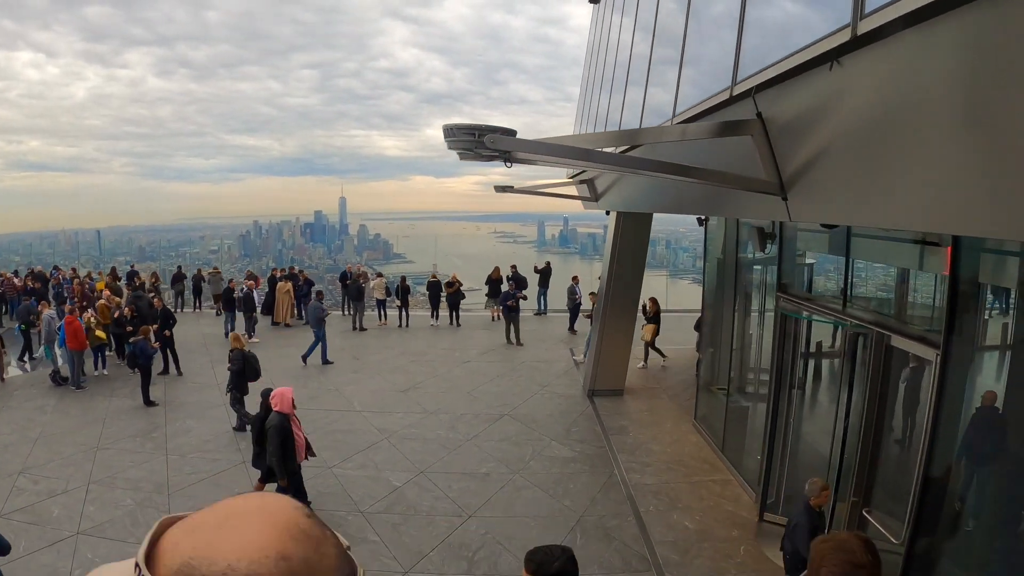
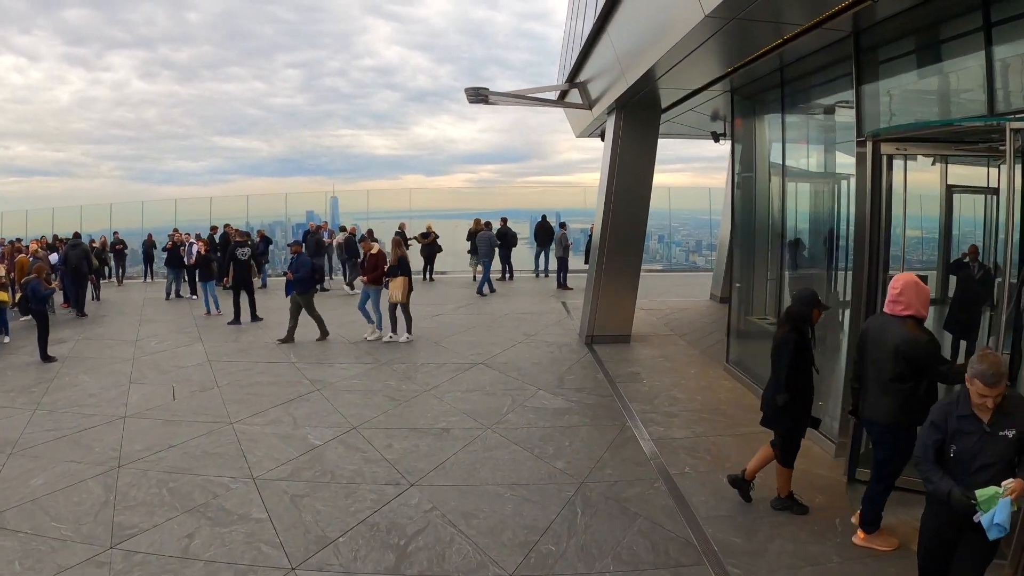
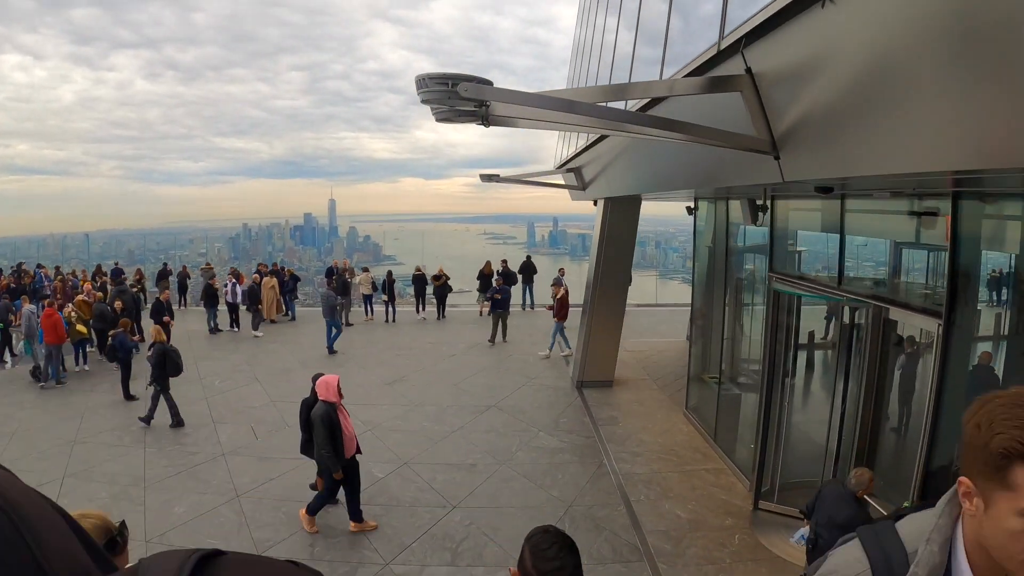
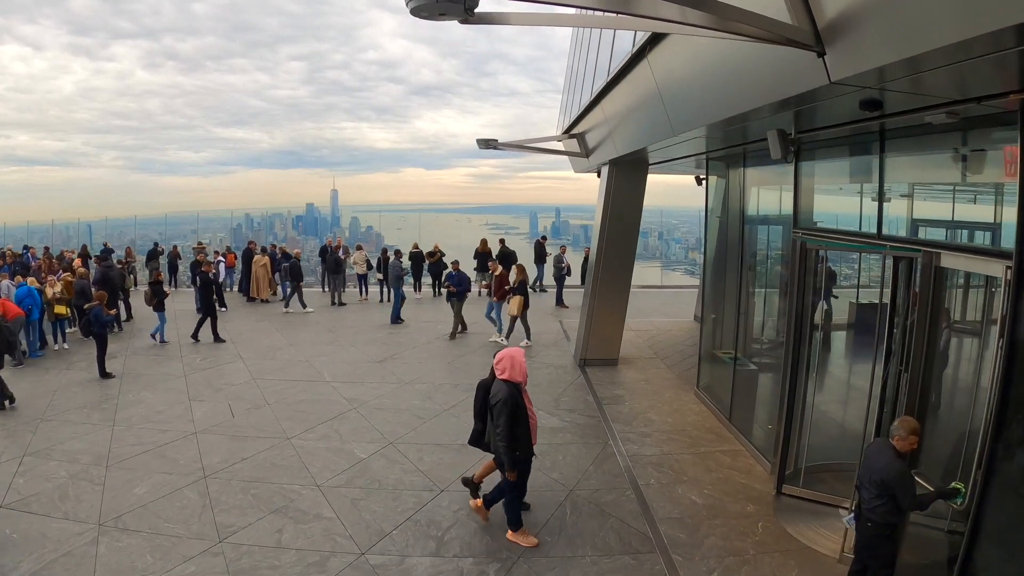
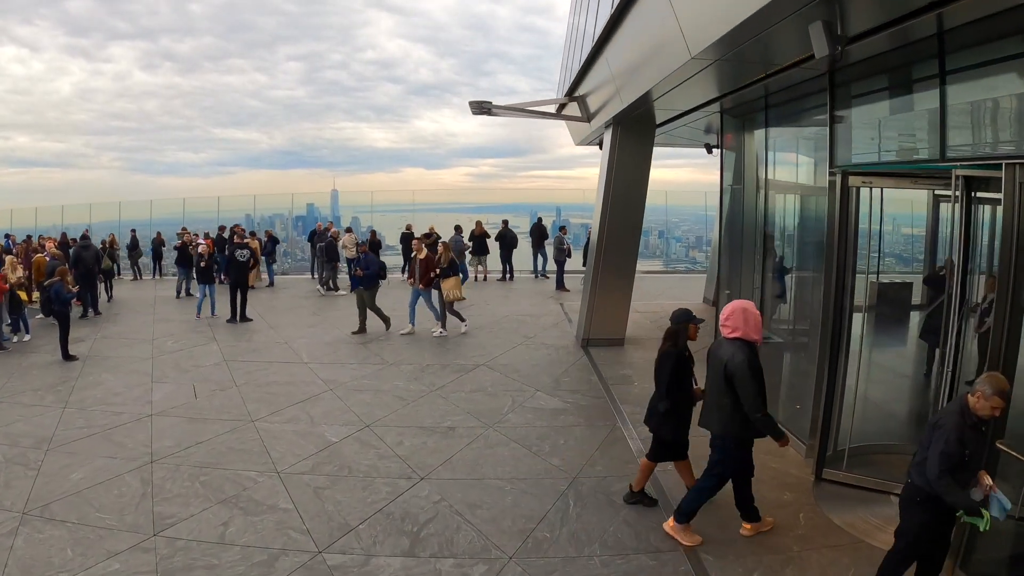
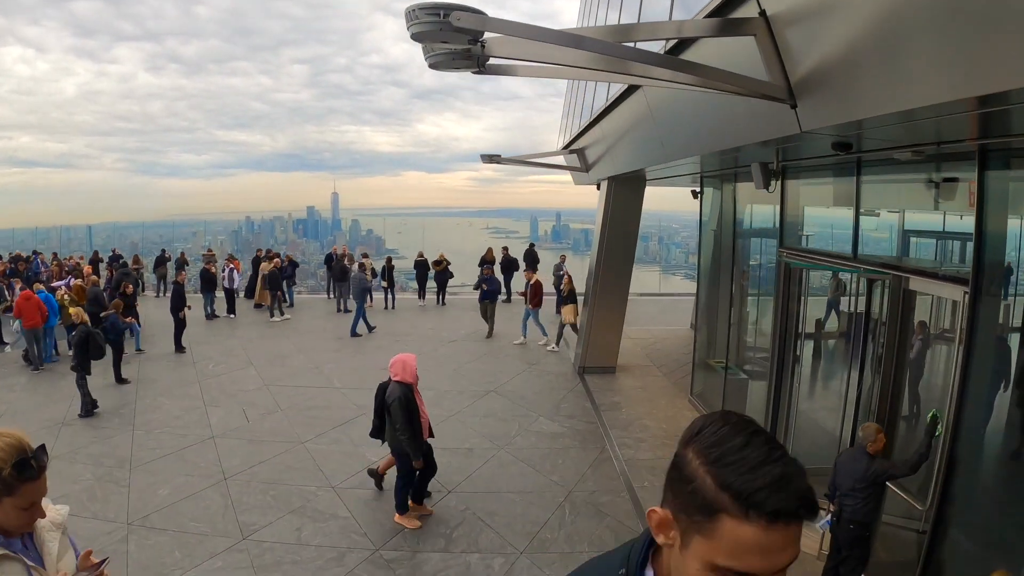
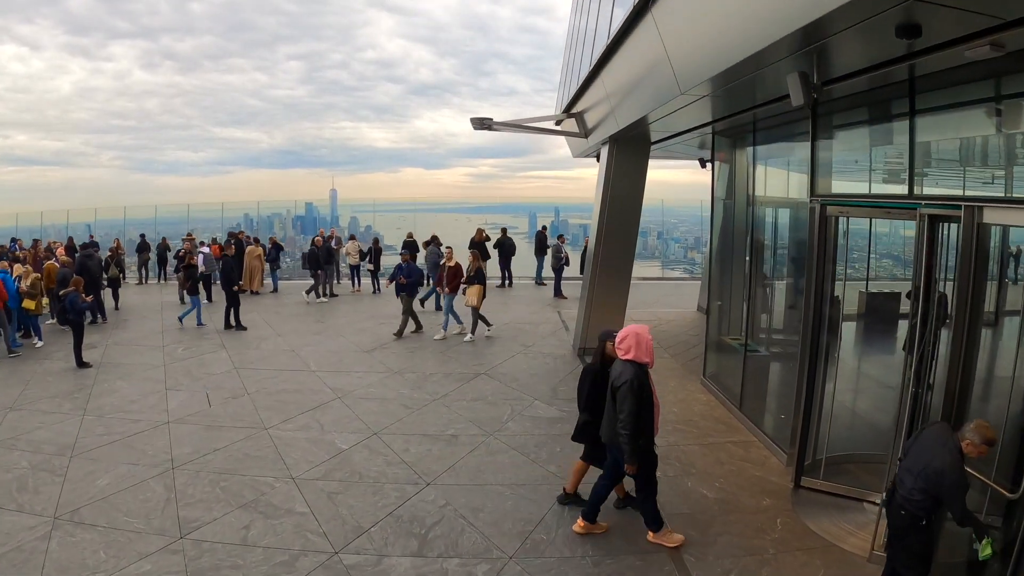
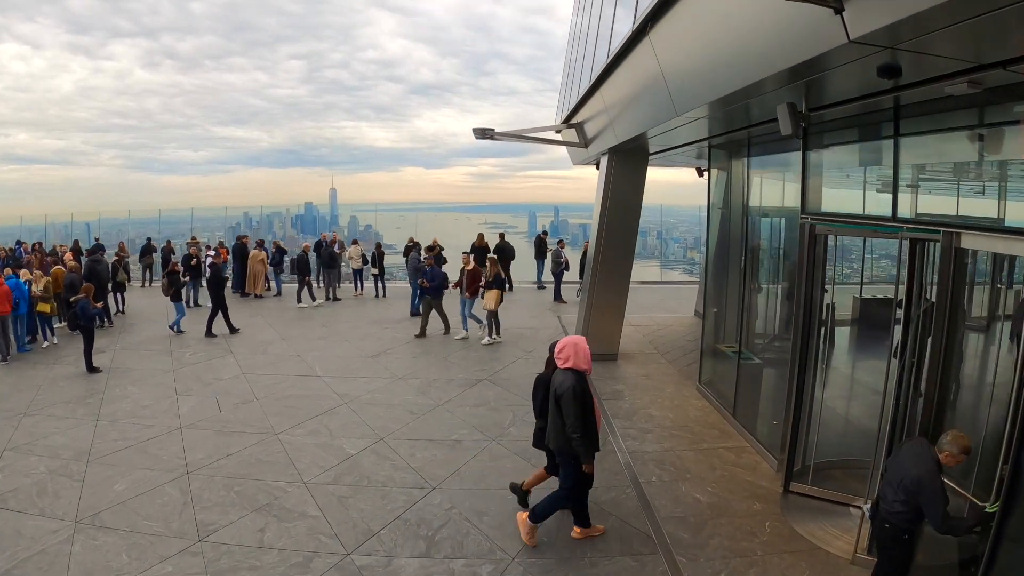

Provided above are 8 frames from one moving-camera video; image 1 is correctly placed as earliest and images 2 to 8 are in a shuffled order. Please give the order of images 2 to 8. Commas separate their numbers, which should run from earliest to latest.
3, 6, 4, 8, 7, 5, 2
